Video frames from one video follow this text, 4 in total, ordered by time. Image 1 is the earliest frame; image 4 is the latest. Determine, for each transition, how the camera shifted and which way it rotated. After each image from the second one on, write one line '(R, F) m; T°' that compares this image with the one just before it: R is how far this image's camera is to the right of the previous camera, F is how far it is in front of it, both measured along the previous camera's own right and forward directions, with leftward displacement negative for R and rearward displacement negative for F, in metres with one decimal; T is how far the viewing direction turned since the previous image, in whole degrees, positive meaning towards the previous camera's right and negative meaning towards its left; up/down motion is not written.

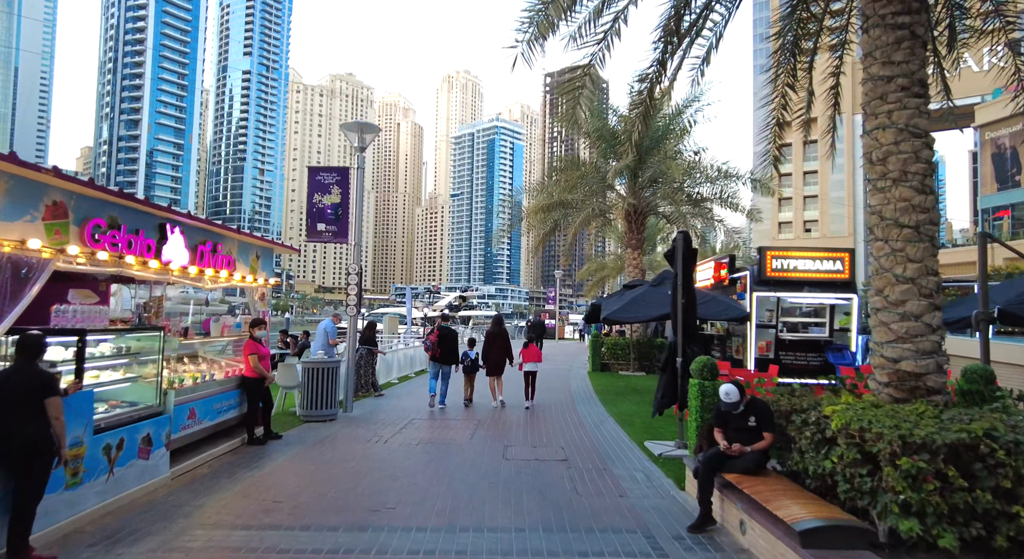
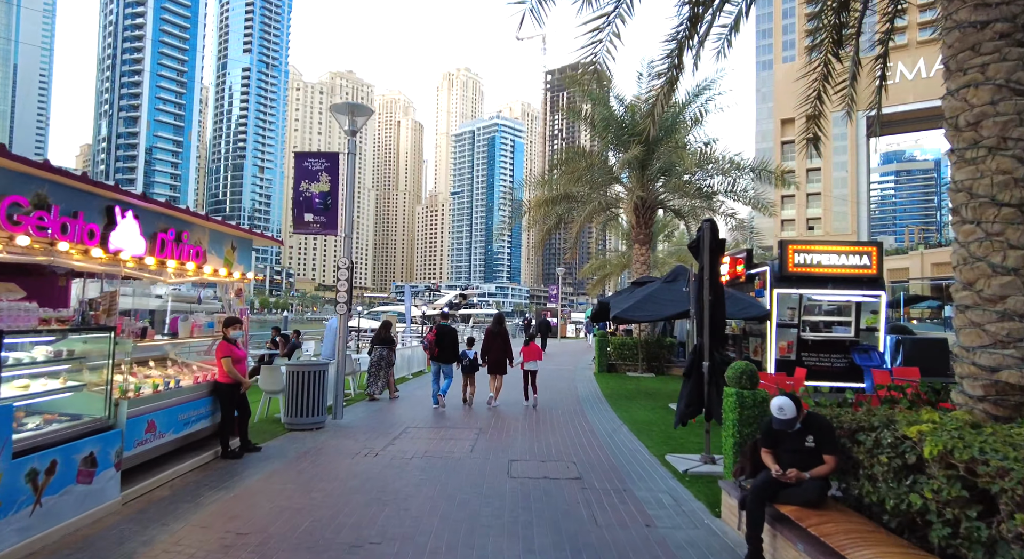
(-0.1, +0.8) m; 0°
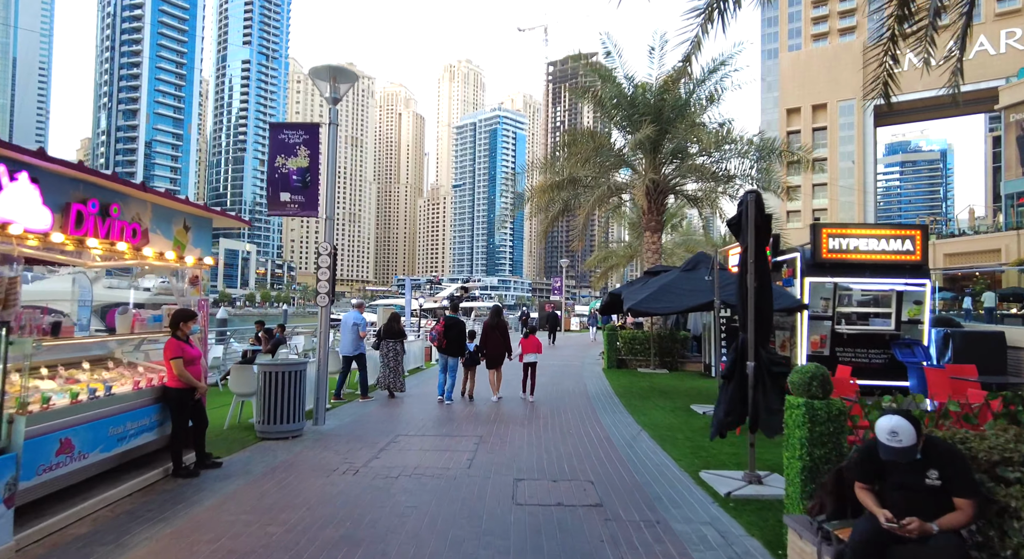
(0.0, +1.1) m; 0°
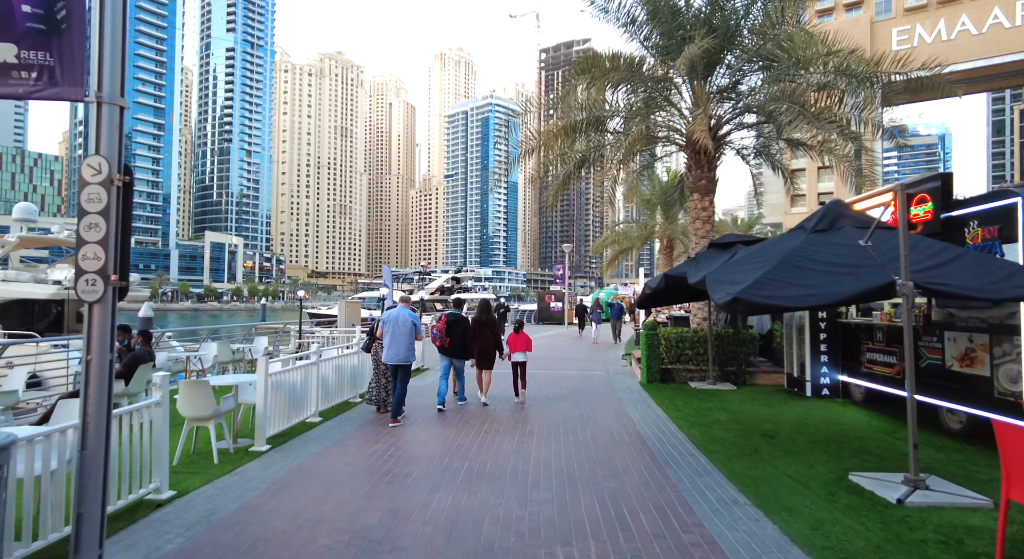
(-0.1, +4.8) m; +1°
